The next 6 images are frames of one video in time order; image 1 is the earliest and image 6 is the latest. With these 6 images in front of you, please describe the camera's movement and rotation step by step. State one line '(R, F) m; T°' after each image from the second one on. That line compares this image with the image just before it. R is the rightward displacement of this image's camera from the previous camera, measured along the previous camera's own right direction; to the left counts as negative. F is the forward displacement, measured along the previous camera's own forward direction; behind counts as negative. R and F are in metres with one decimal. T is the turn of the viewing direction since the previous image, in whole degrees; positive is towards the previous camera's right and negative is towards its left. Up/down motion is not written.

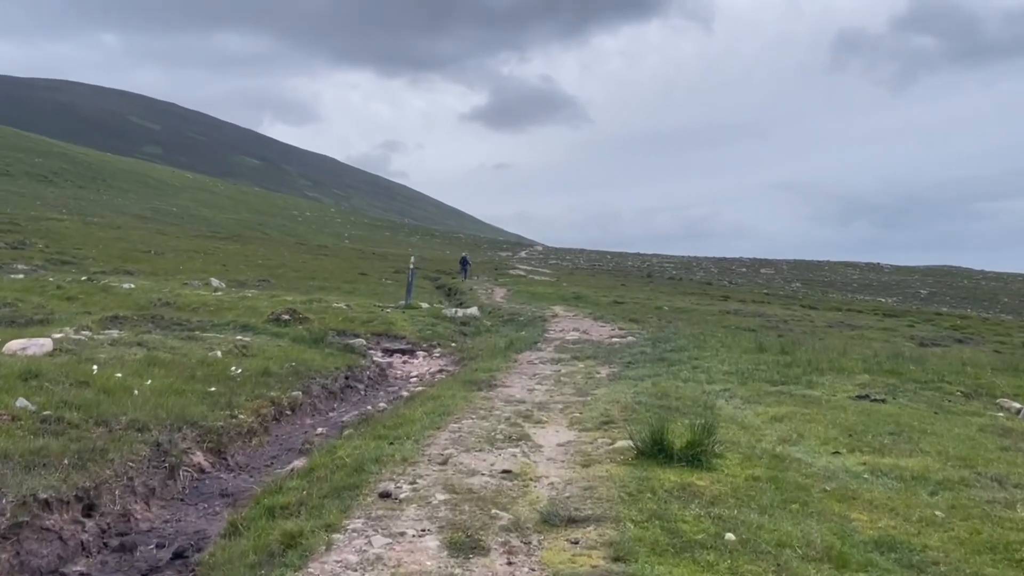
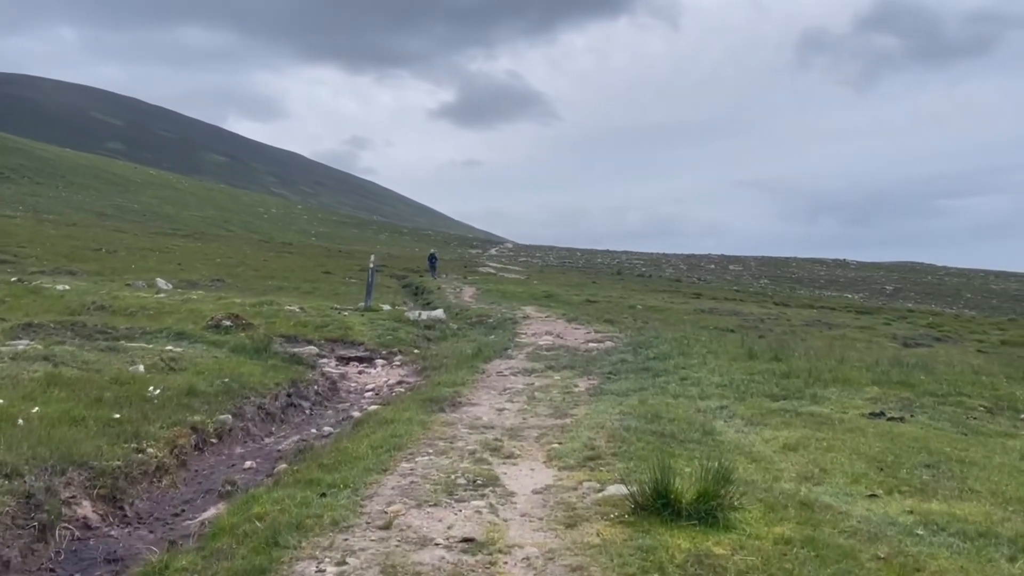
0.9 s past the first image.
(+0.1, +2.4) m; +2°
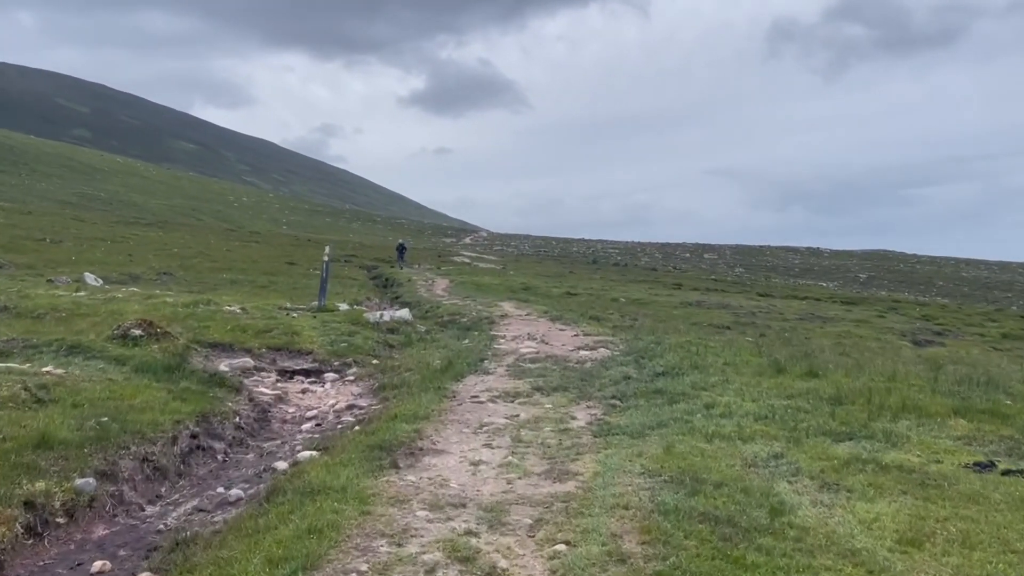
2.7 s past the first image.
(-0.1, +4.3) m; +2°
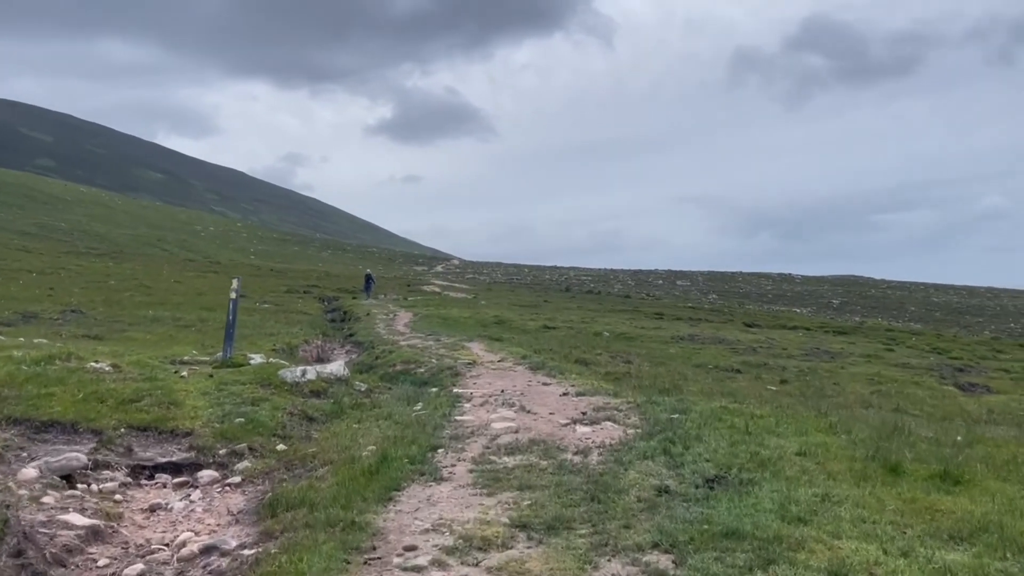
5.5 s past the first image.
(+0.1, +6.9) m; +2°
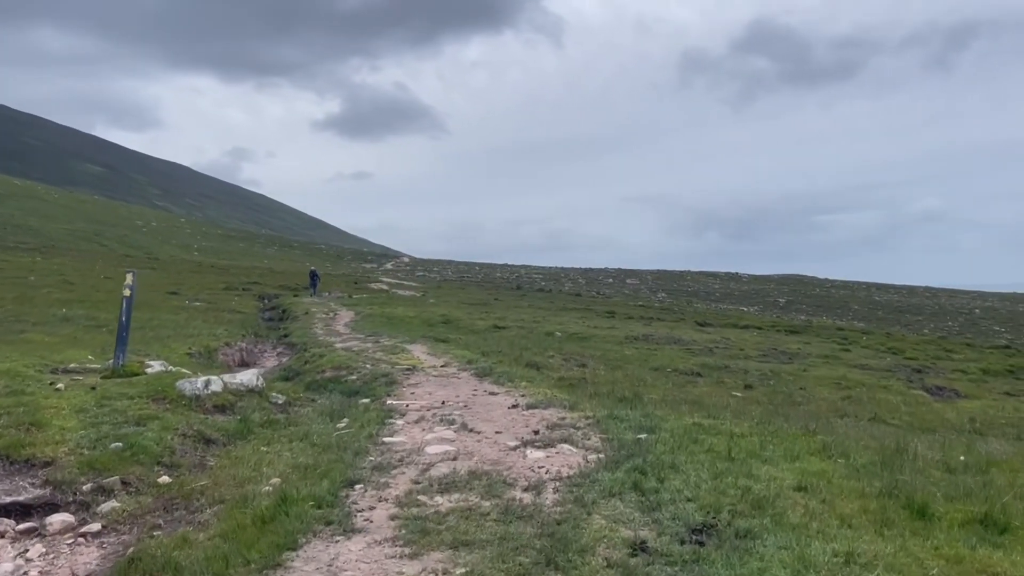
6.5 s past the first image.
(+0.2, +2.7) m; +3°
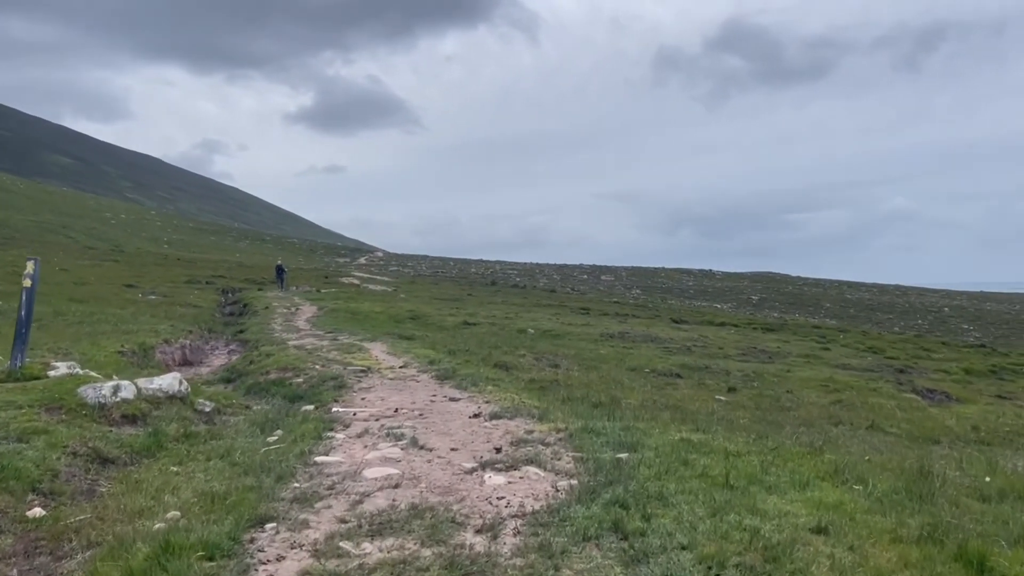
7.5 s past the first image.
(+0.3, +2.3) m; +2°
